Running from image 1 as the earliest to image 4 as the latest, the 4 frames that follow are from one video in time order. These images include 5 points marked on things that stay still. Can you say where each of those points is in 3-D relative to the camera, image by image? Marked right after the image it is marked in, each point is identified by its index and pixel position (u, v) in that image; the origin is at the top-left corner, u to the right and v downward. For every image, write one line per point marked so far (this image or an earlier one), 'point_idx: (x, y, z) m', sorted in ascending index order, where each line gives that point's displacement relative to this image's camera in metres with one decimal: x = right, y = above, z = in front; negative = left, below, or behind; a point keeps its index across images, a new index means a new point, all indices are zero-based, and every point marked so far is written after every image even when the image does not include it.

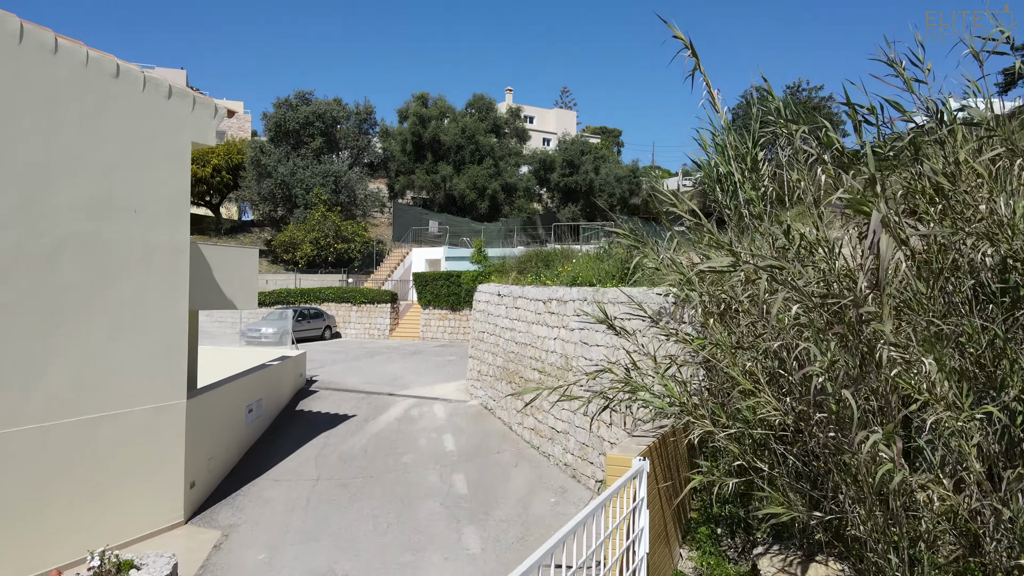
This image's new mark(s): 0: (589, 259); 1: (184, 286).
0: (+1.0, +0.4, +10.0) m
1: (-3.1, 0.0, +7.3) m
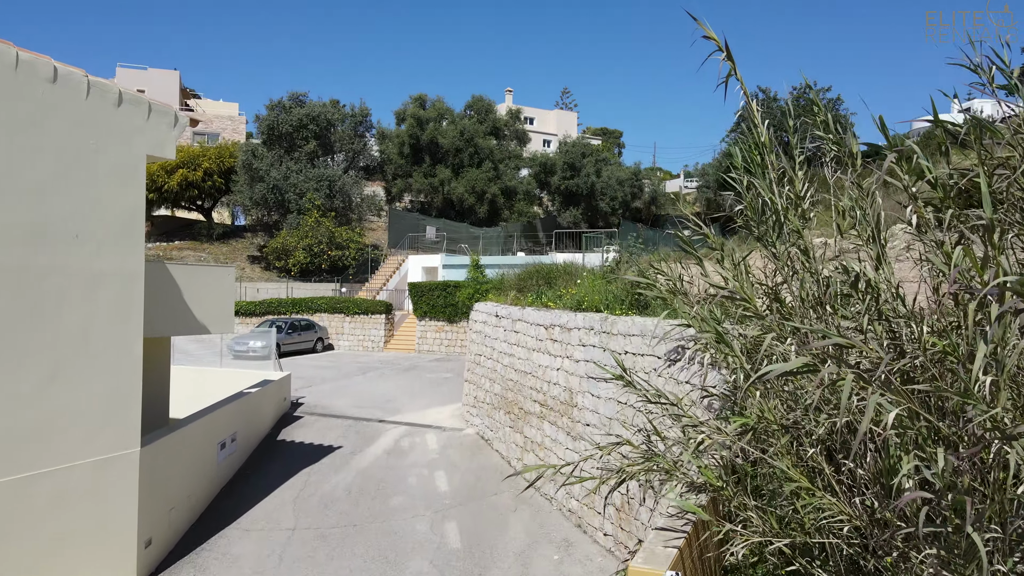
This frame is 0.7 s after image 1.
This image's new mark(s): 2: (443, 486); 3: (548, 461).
0: (+1.0, +0.1, +9.1) m
1: (-3.1, -0.3, +6.4) m
2: (-0.8, -2.2, +8.8) m
3: (+0.4, -1.8, +8.3) m
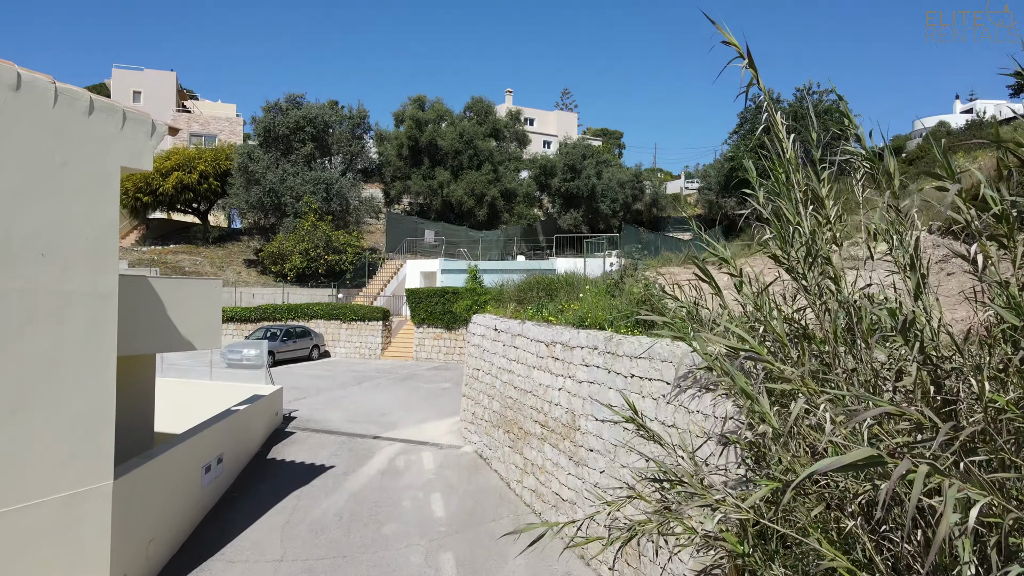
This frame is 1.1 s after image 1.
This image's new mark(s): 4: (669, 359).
0: (+1.0, -0.1, +8.7) m
1: (-3.1, -0.4, +6.0) m
2: (-0.8, -2.4, +8.4) m
3: (+0.4, -2.0, +7.9) m
4: (+1.2, -0.5, +6.0) m
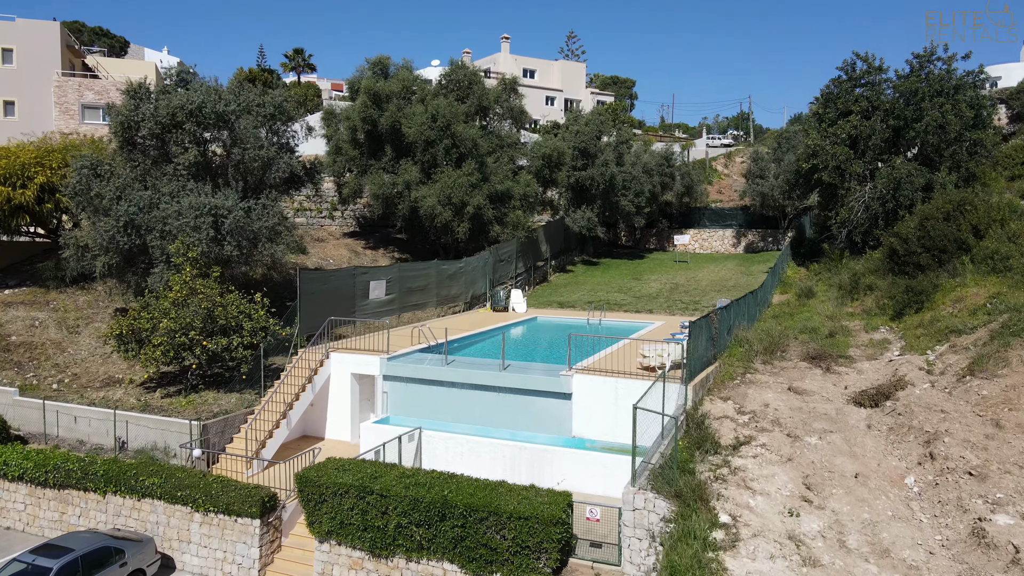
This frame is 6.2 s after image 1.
0: (+0.7, -3.5, -0.7) m
1: (-3.3, -4.1, -3.3) m
2: (-1.0, -5.9, -0.8) m
3: (+0.1, -5.5, -1.3) m
4: (+0.9, -4.2, -3.3) m
